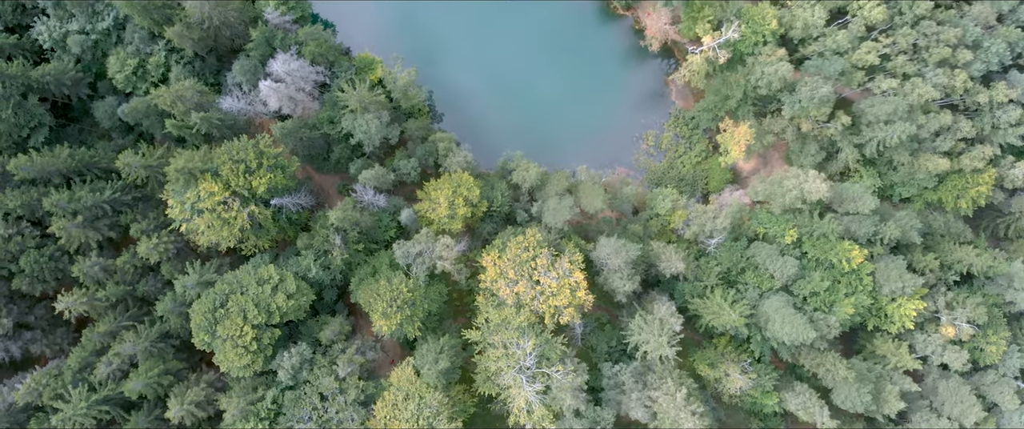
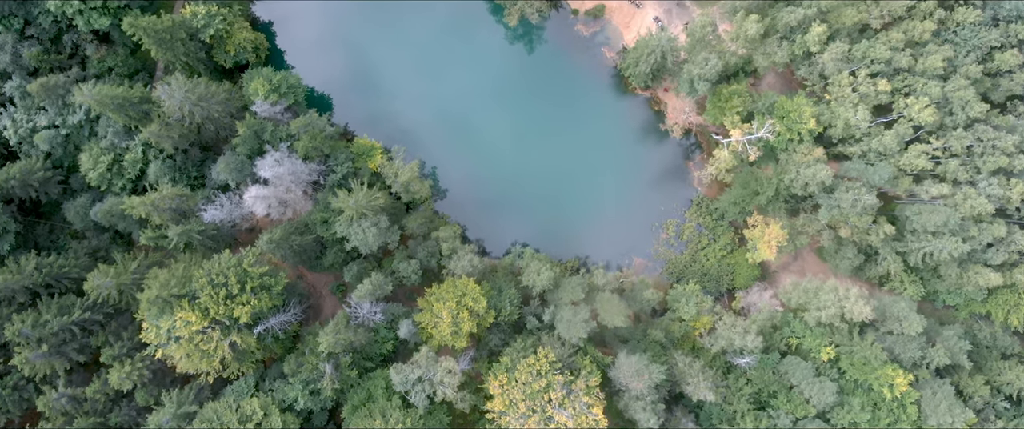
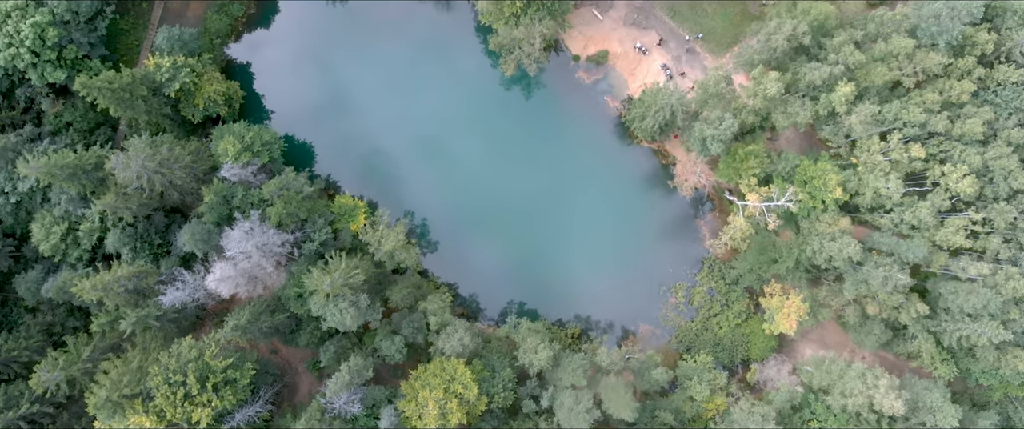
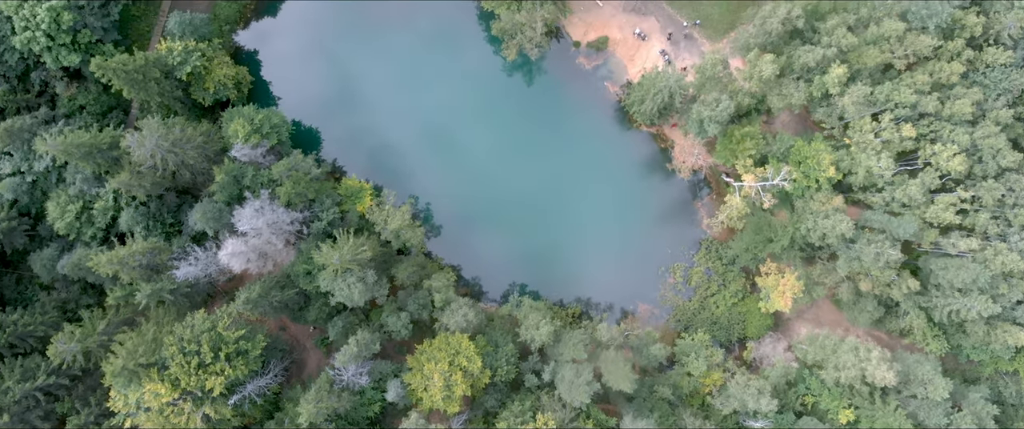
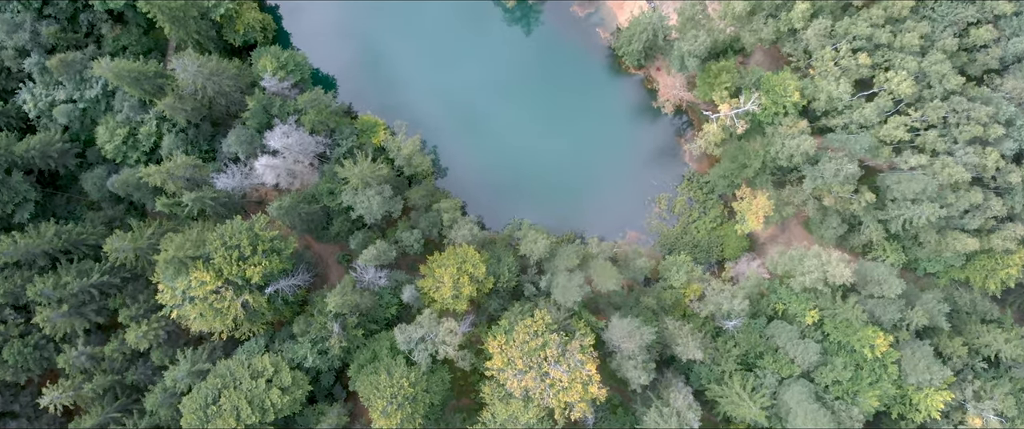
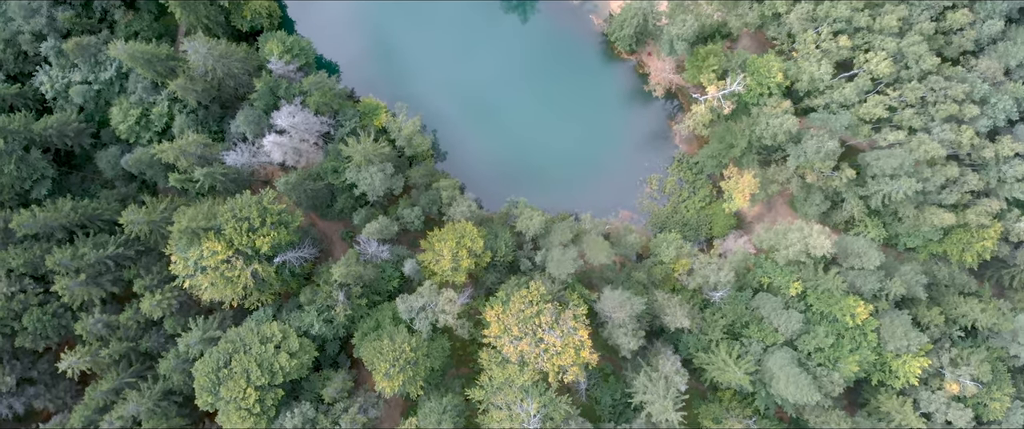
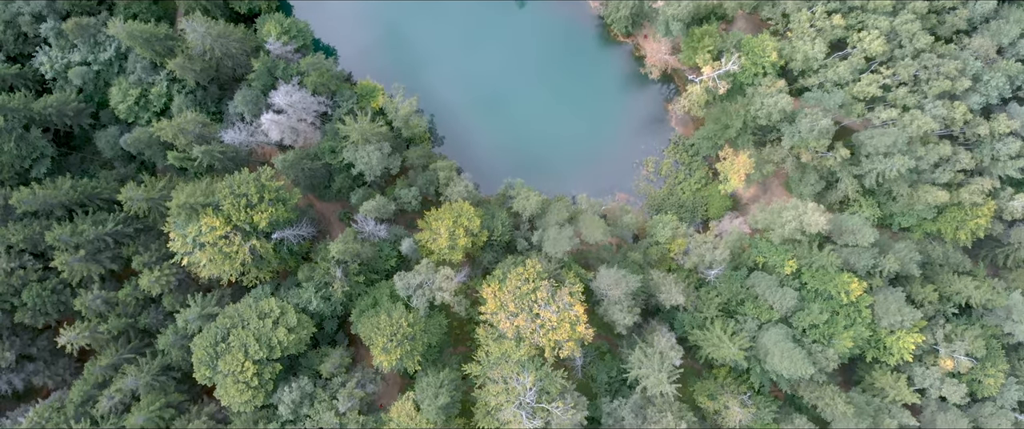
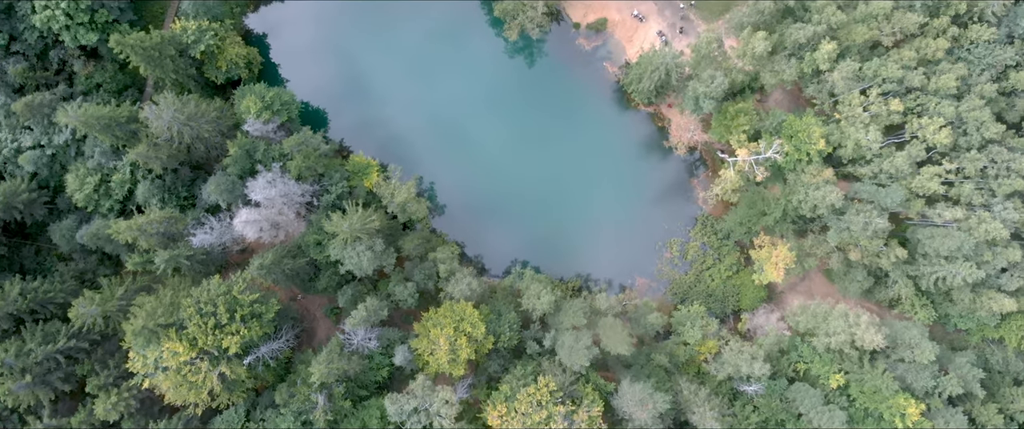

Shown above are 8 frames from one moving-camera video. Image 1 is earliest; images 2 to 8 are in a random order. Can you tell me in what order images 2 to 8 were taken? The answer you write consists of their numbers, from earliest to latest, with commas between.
7, 6, 5, 2, 8, 4, 3
